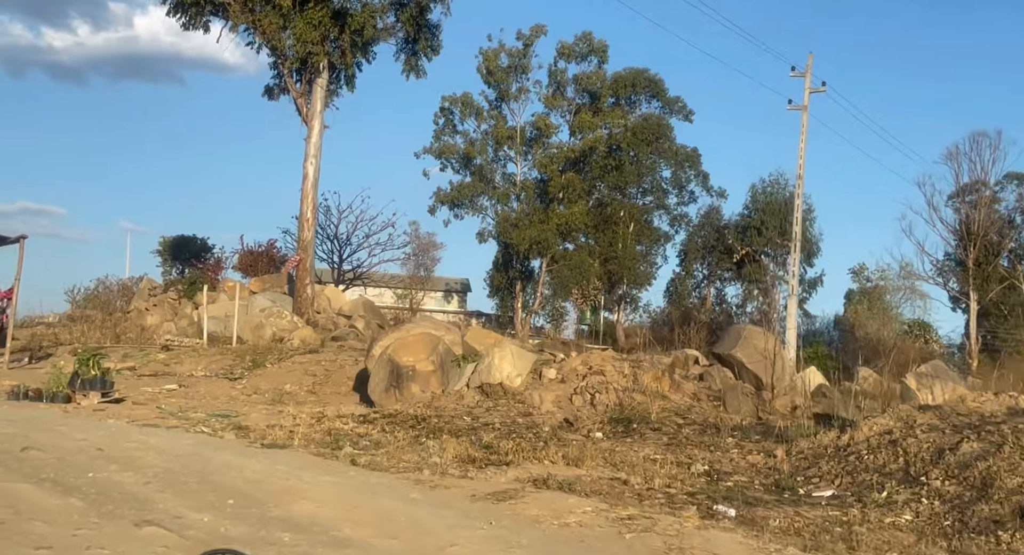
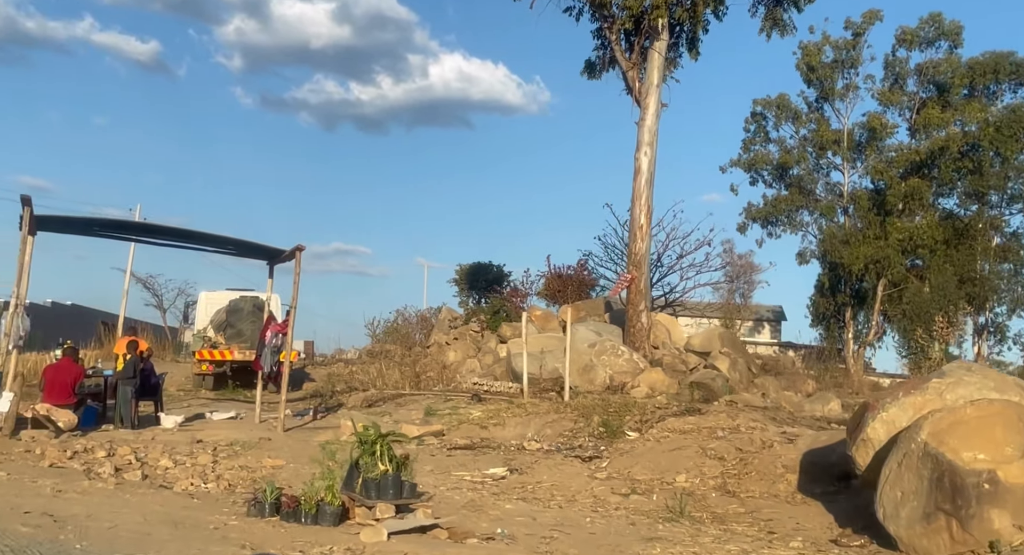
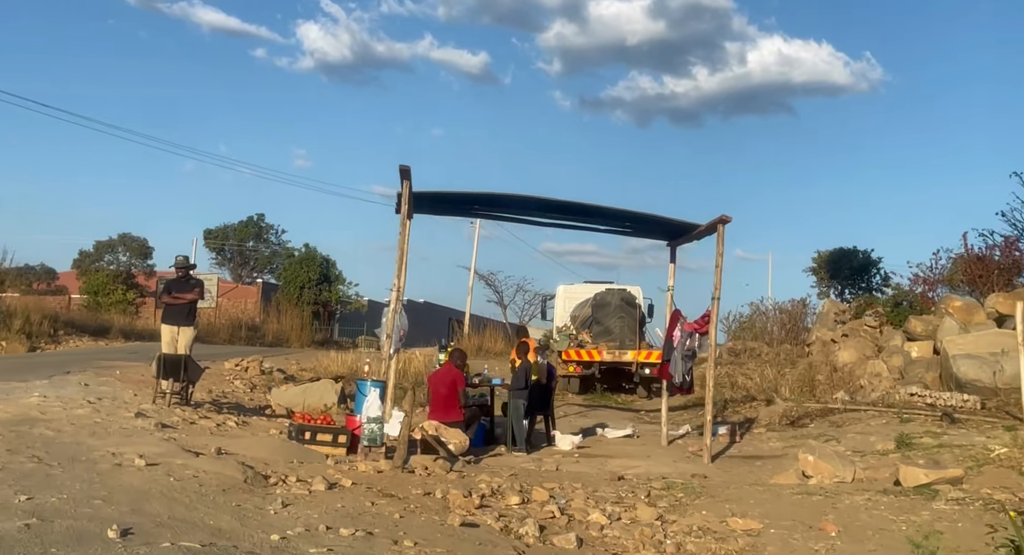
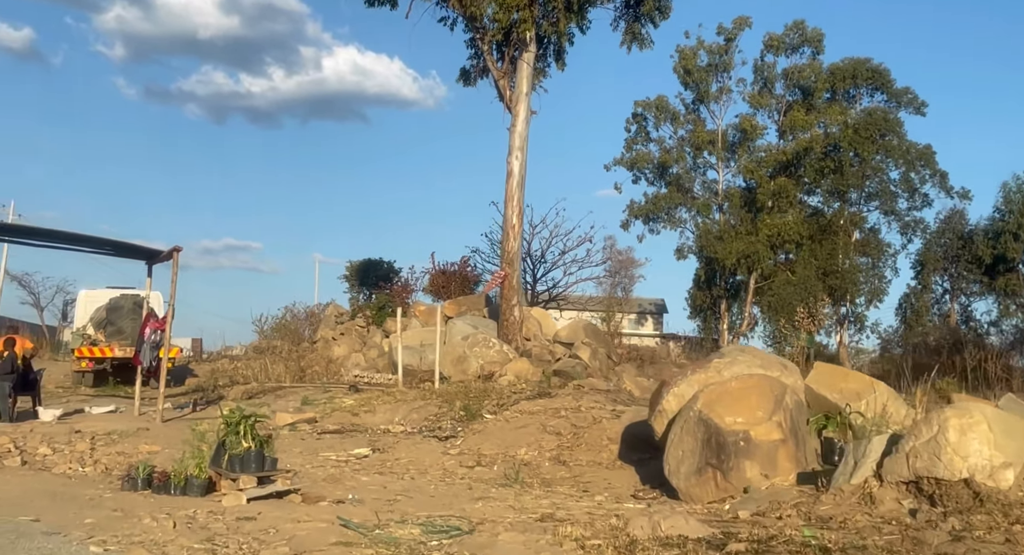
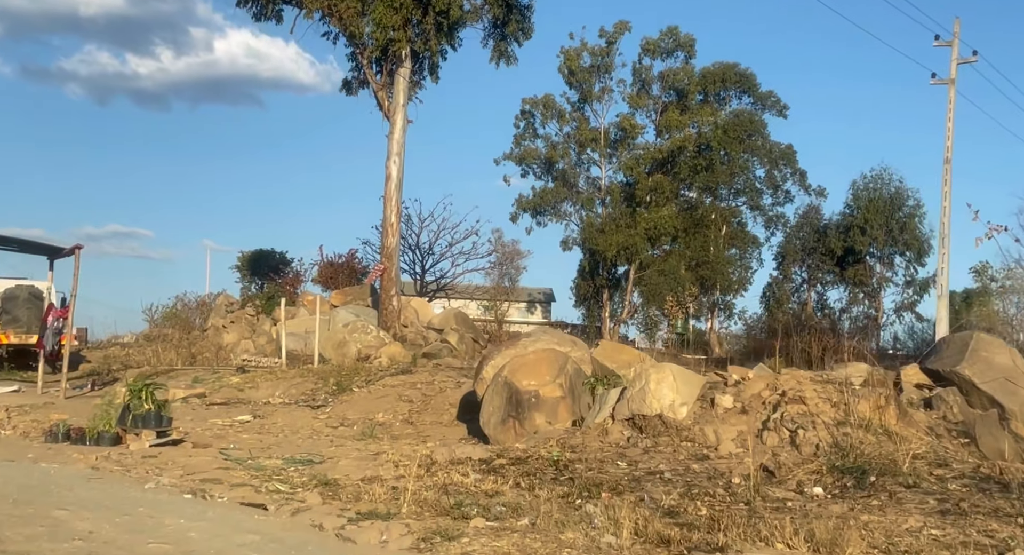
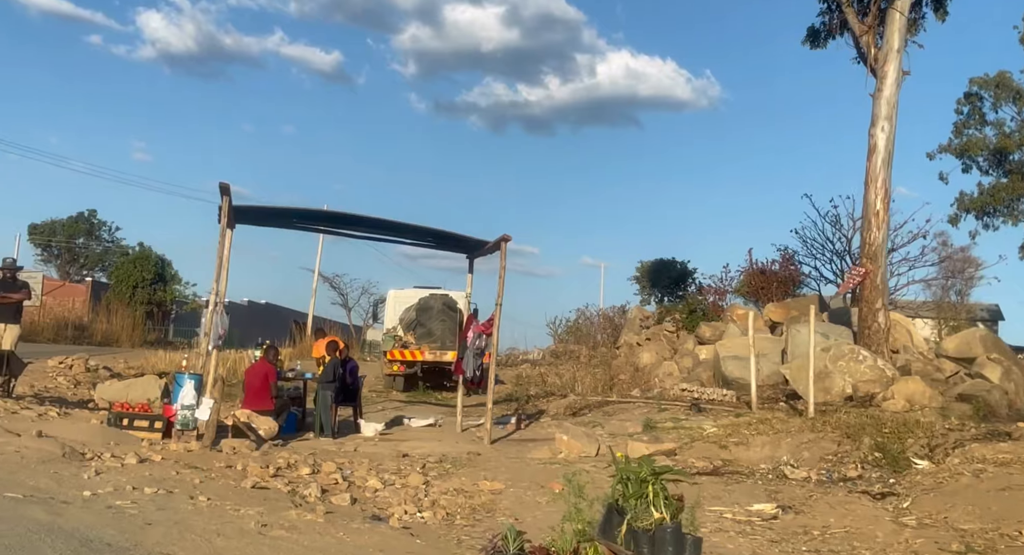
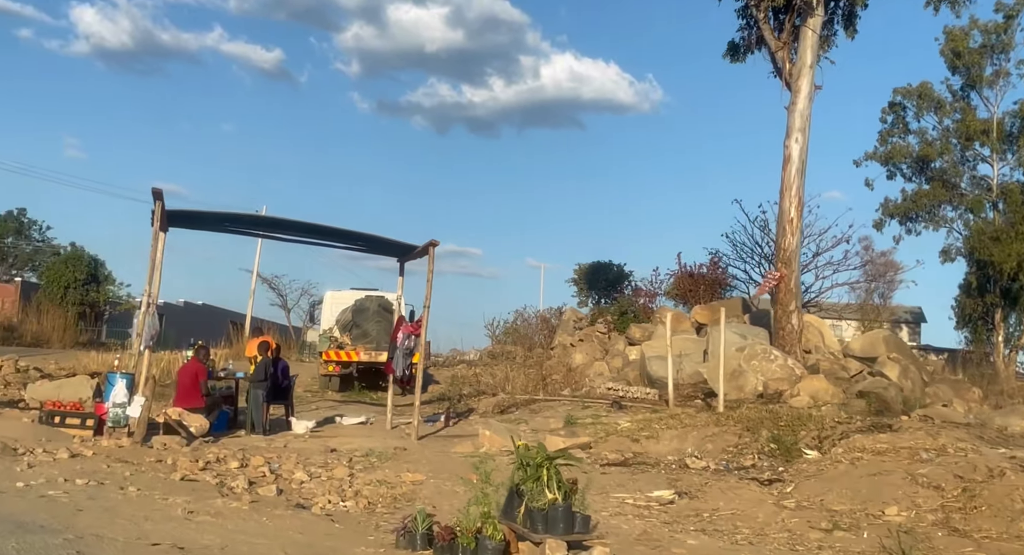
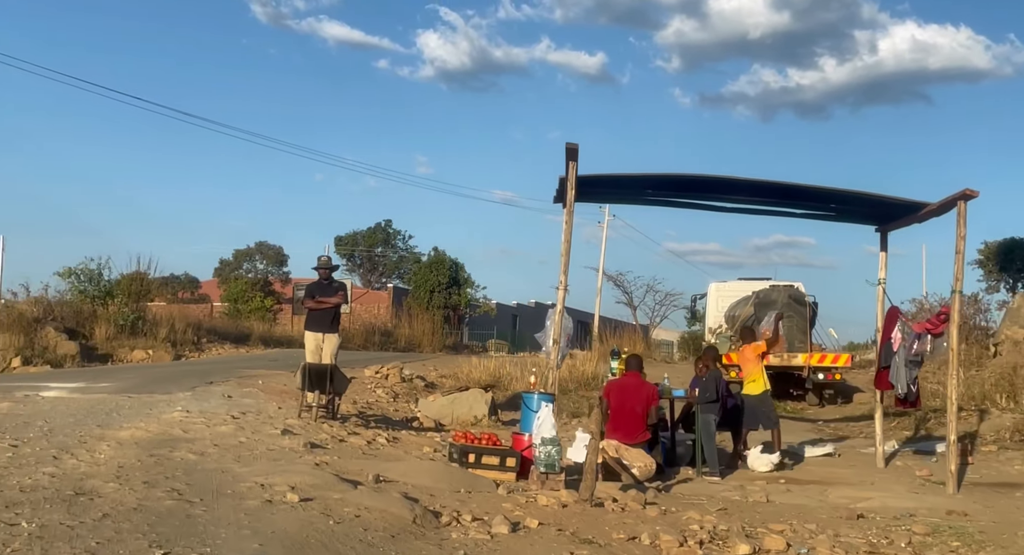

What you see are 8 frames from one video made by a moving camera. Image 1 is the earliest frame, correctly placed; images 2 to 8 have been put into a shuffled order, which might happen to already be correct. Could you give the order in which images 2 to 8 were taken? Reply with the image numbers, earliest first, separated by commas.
5, 4, 2, 7, 6, 3, 8
